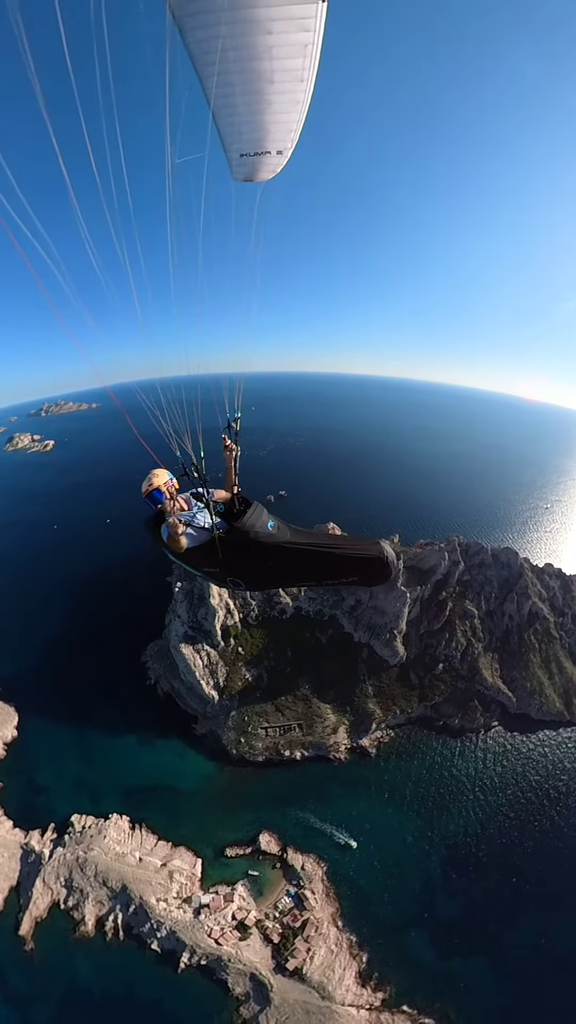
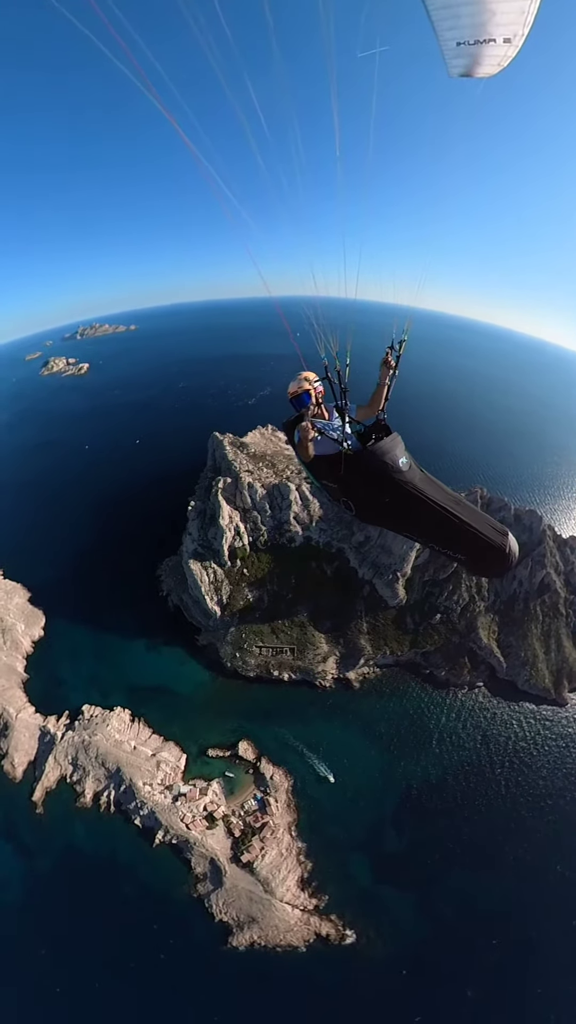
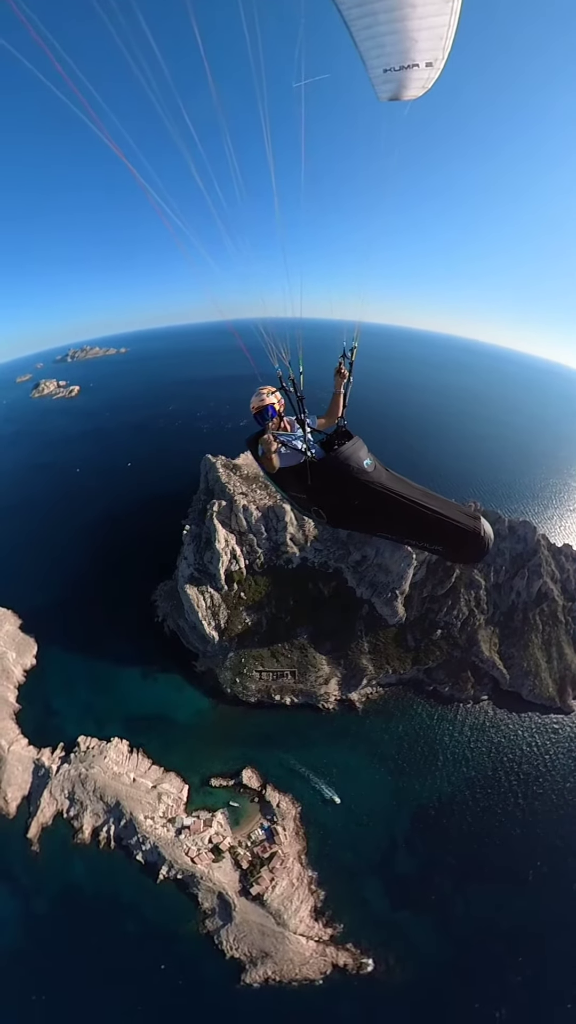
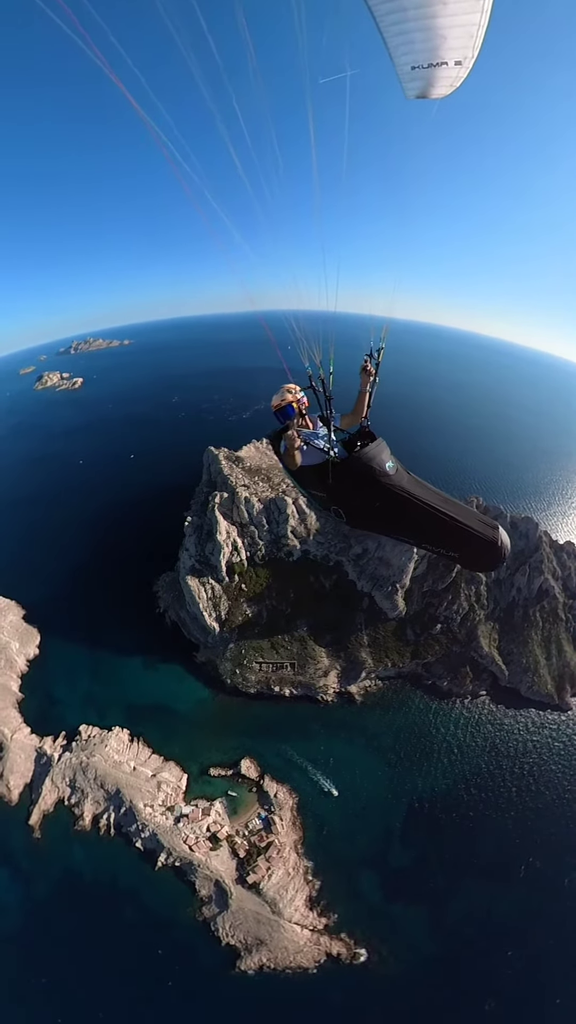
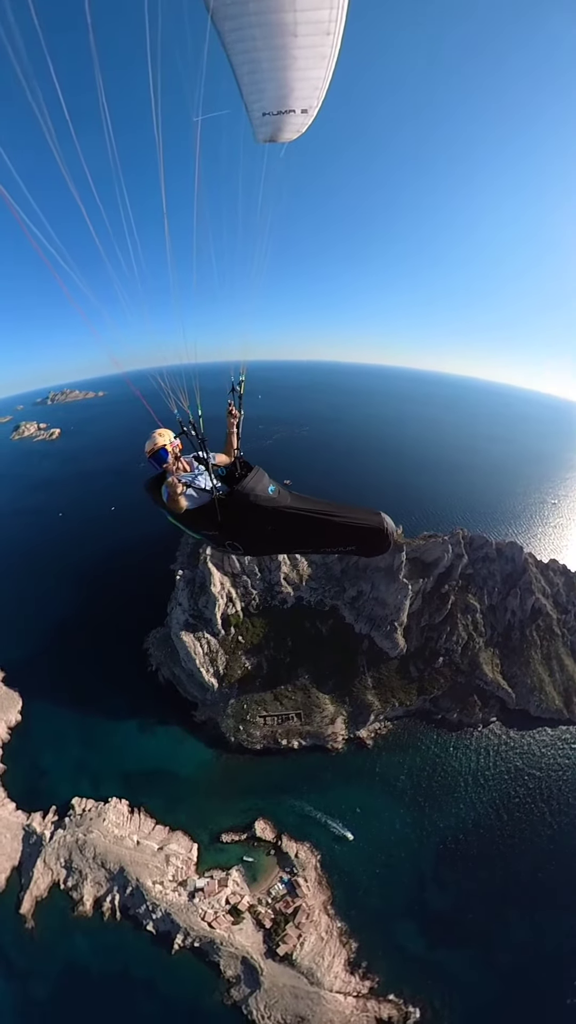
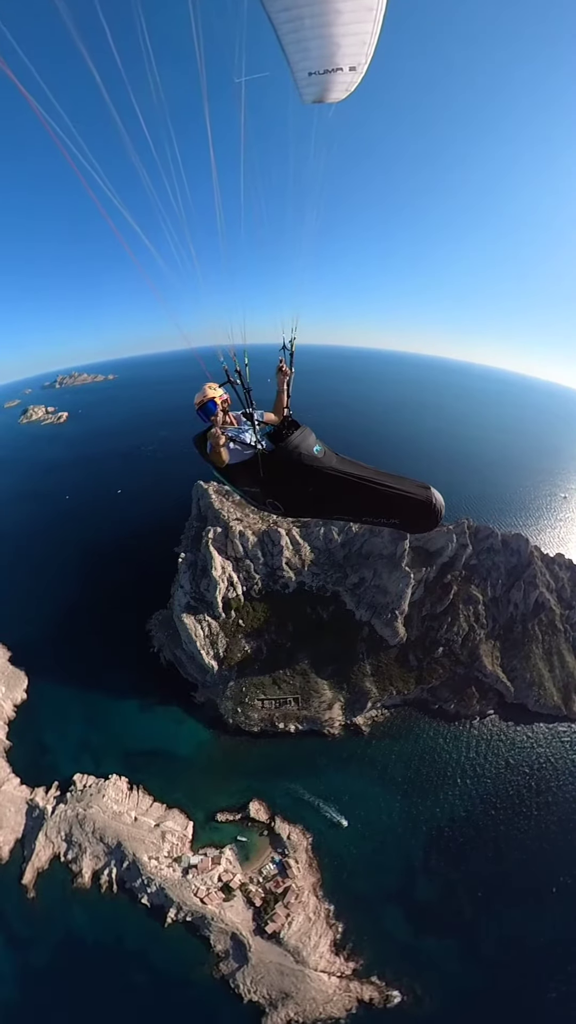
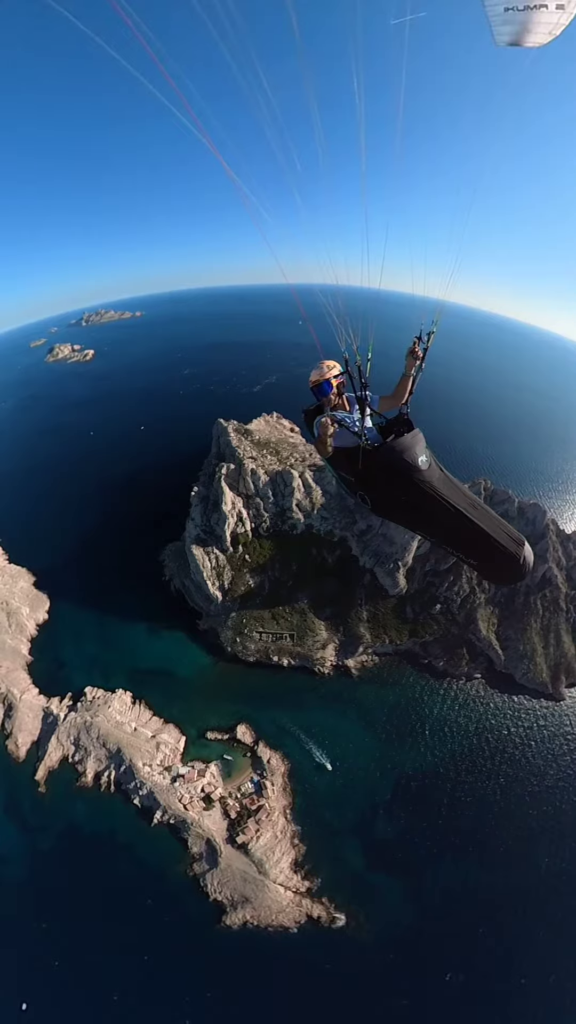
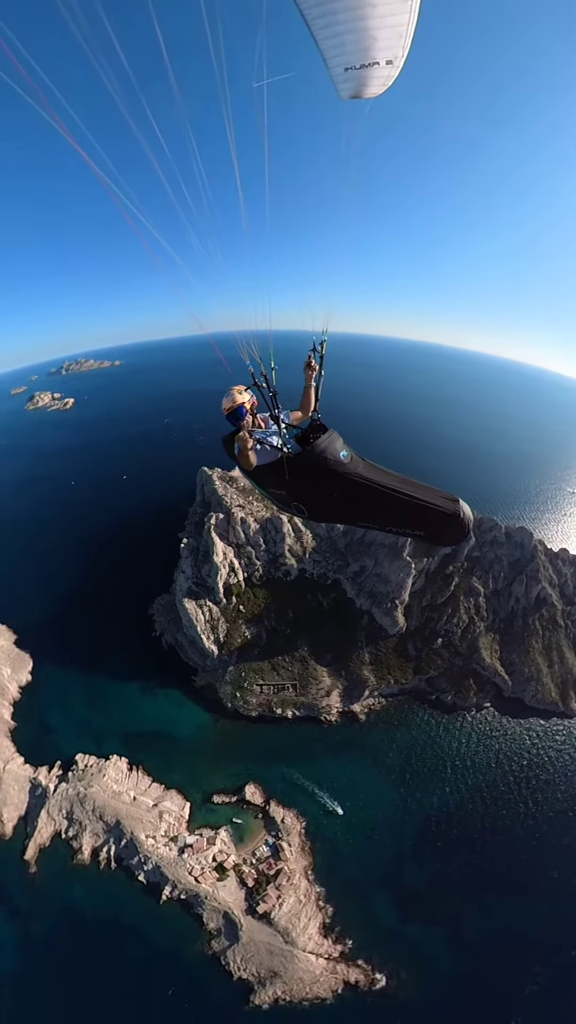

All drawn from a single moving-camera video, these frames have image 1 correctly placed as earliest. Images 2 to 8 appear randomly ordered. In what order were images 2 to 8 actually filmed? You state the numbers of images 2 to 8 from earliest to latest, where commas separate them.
5, 6, 8, 3, 4, 2, 7
